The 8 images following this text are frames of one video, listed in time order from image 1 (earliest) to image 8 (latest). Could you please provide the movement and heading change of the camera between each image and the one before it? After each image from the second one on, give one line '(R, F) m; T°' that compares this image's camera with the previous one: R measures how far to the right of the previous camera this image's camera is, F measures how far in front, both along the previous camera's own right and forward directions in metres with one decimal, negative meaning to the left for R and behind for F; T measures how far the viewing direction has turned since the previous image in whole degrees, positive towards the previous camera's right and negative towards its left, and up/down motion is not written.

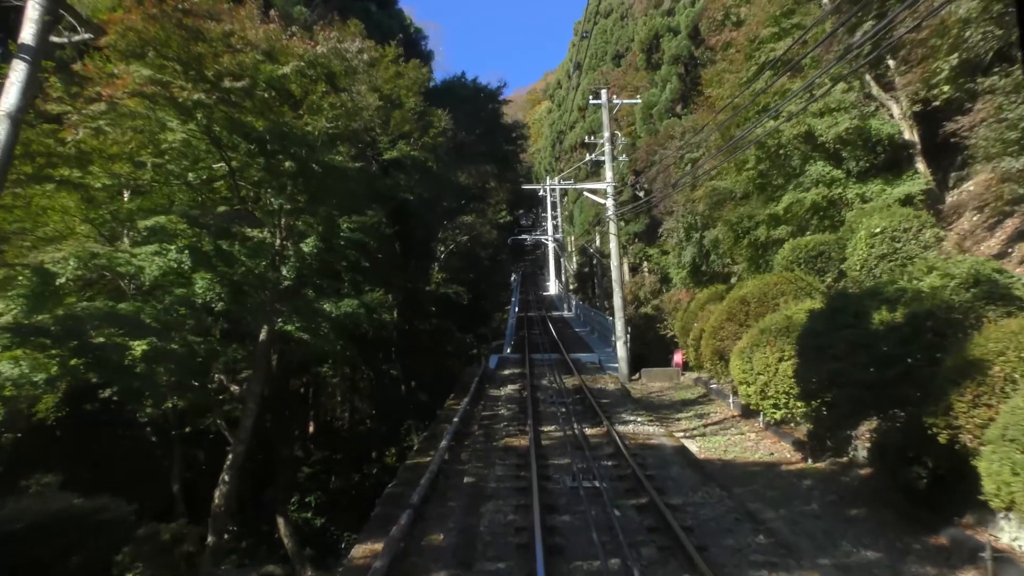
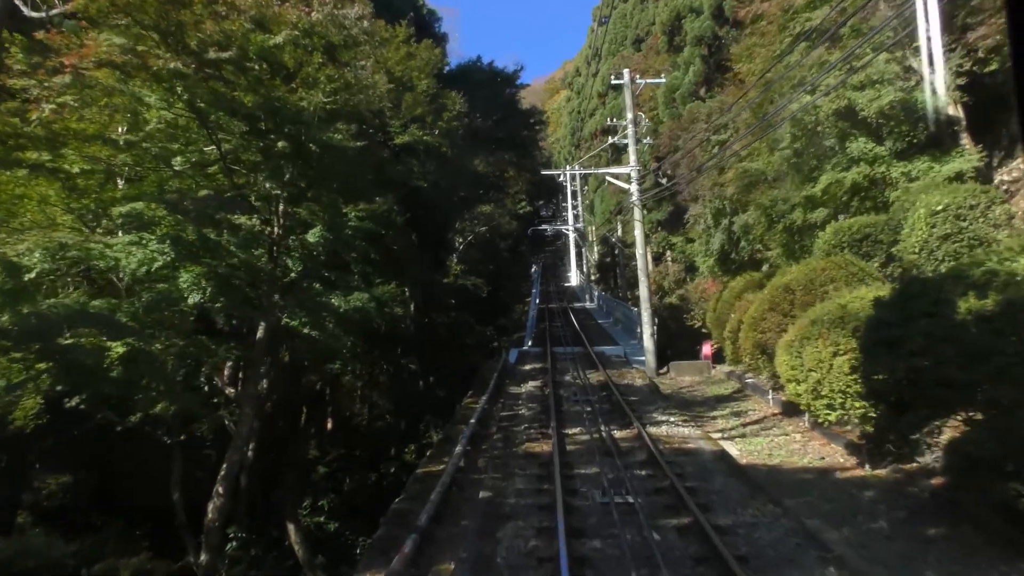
(0.0, +0.9) m; -1°
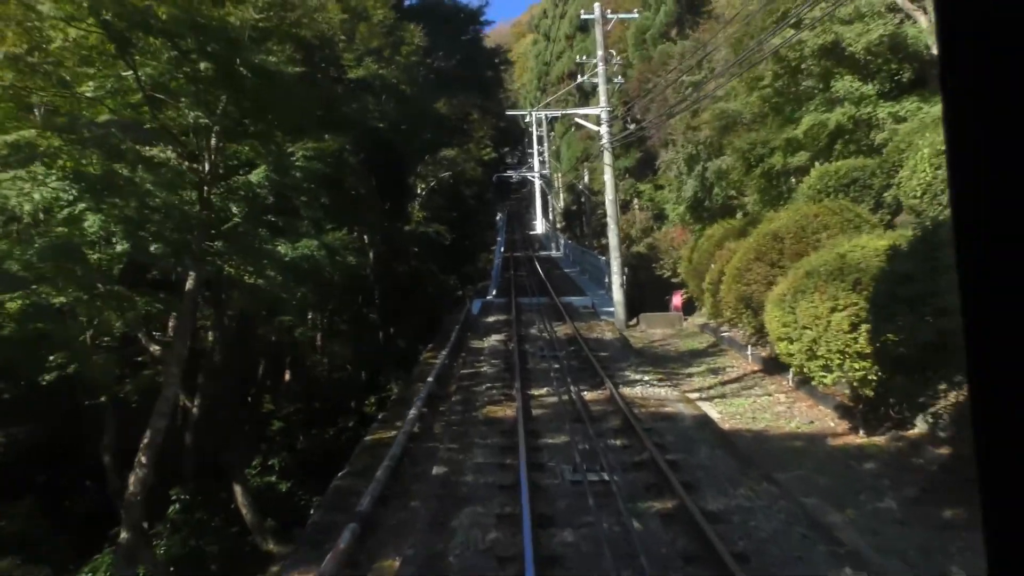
(0.0, +0.9) m; +2°
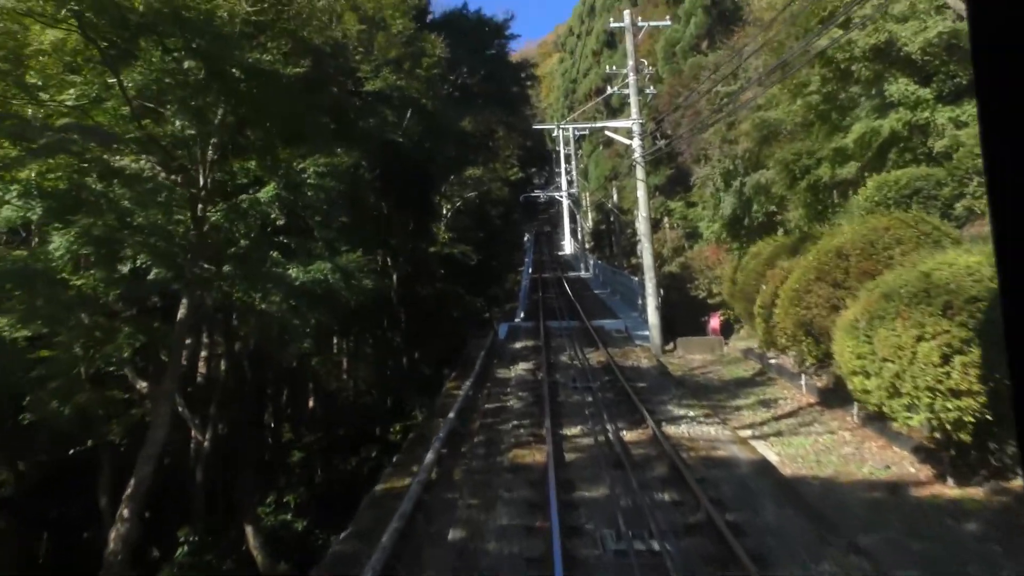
(0.0, +0.9) m; -2°
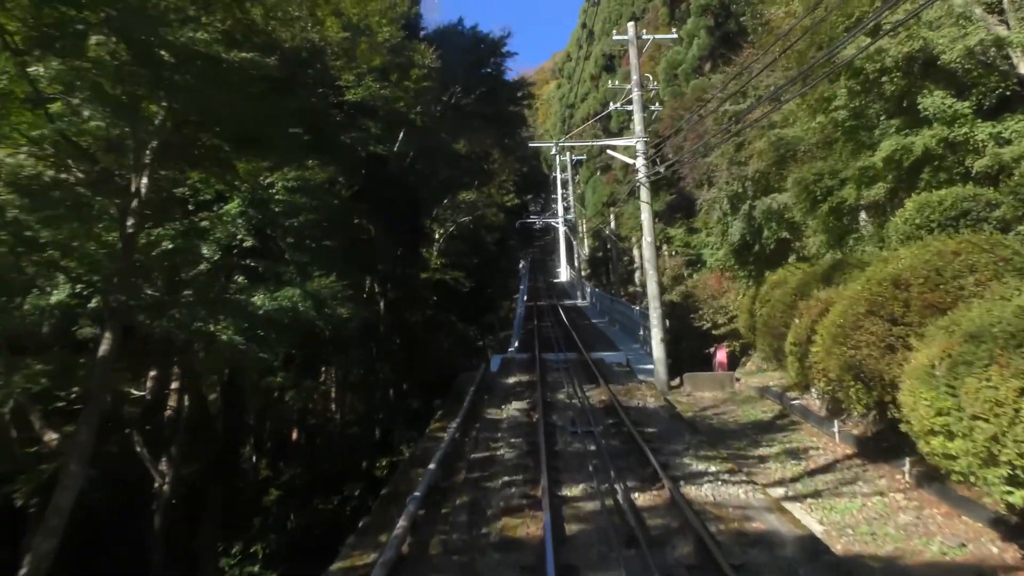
(0.0, +1.2) m; 0°
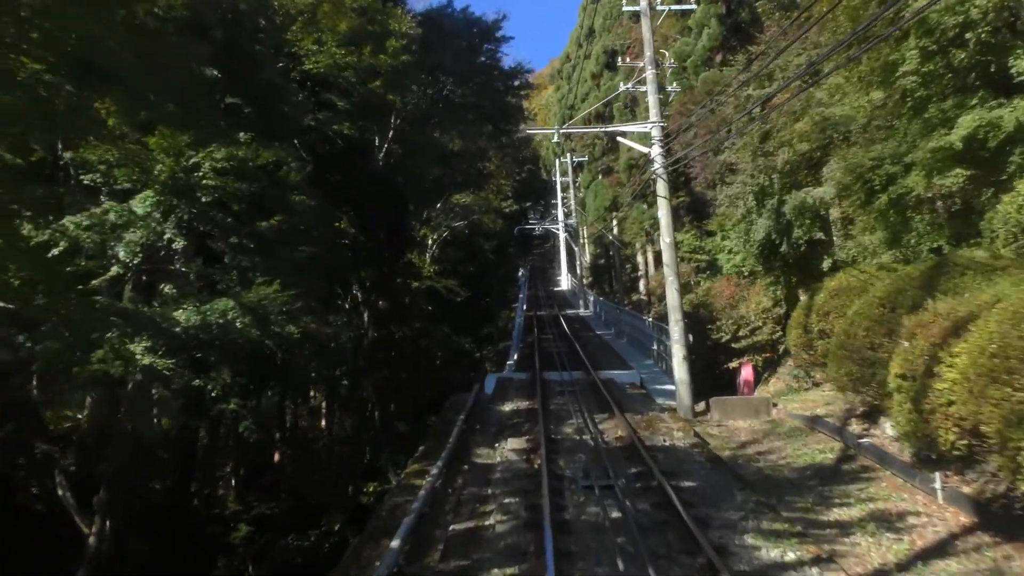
(0.0, +2.2) m; 0°
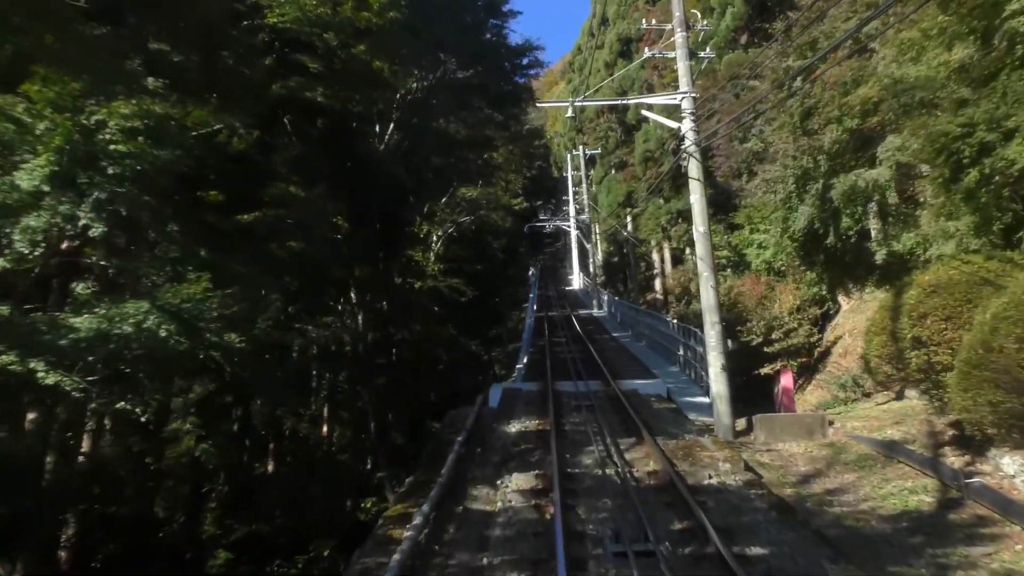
(0.0, +1.9) m; -1°
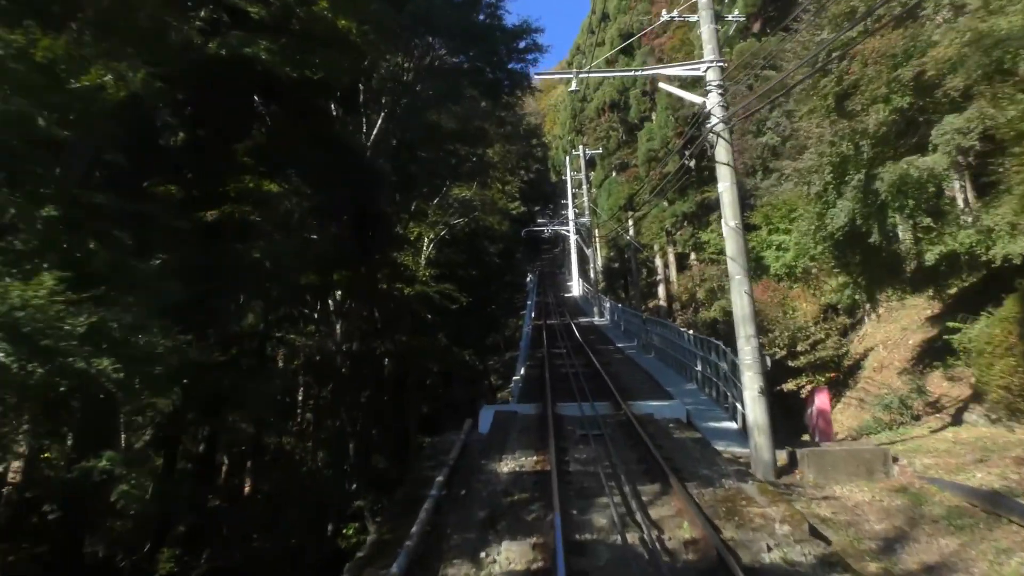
(+0.1, +1.9) m; 0°
